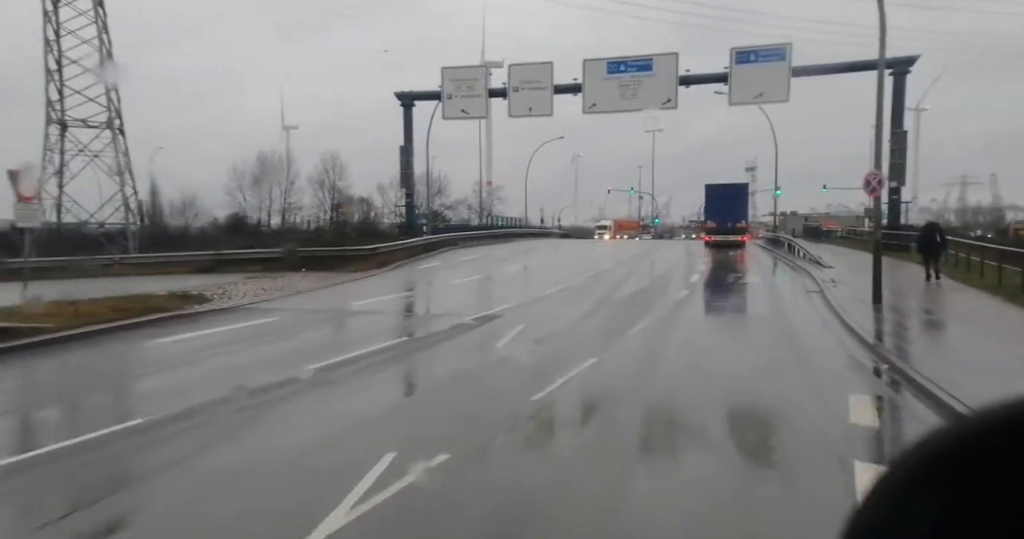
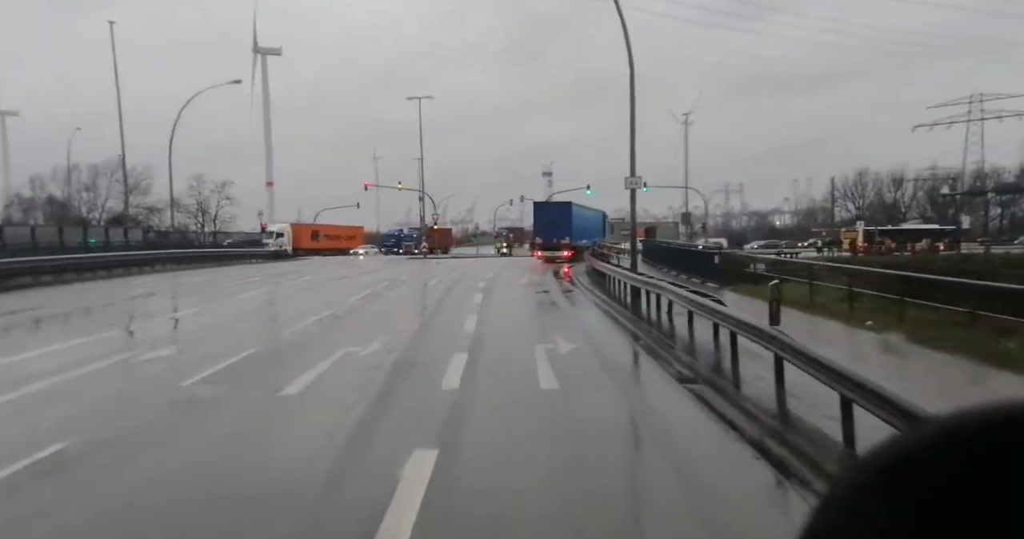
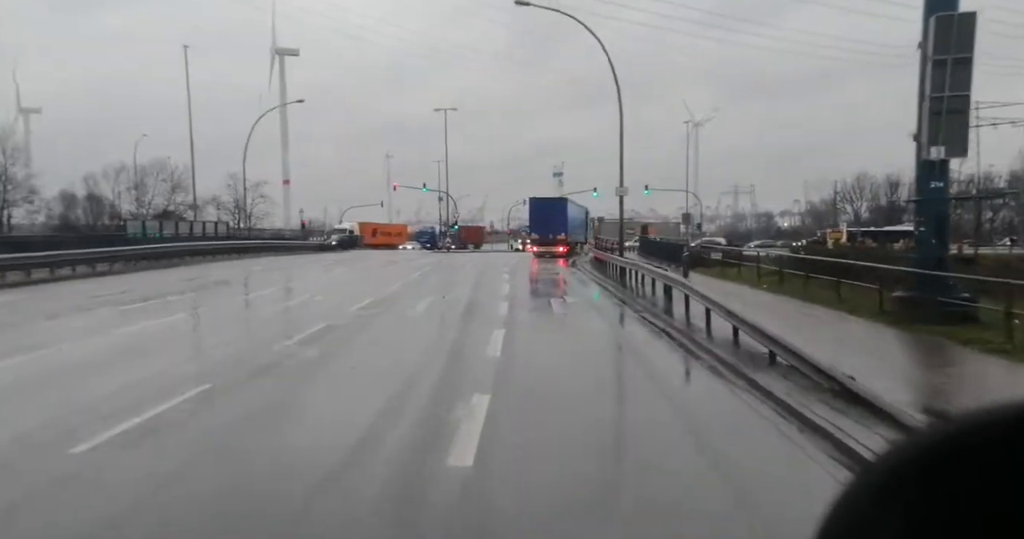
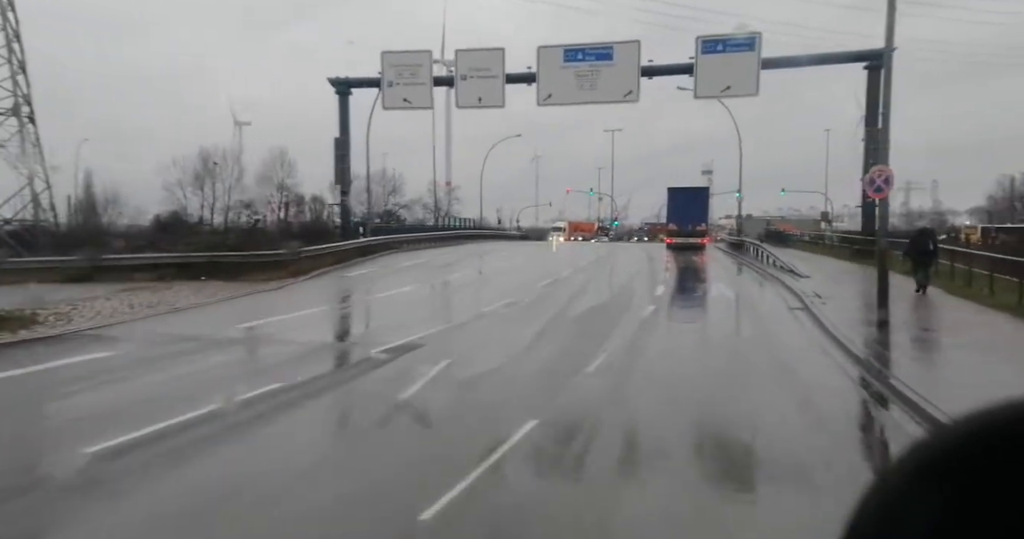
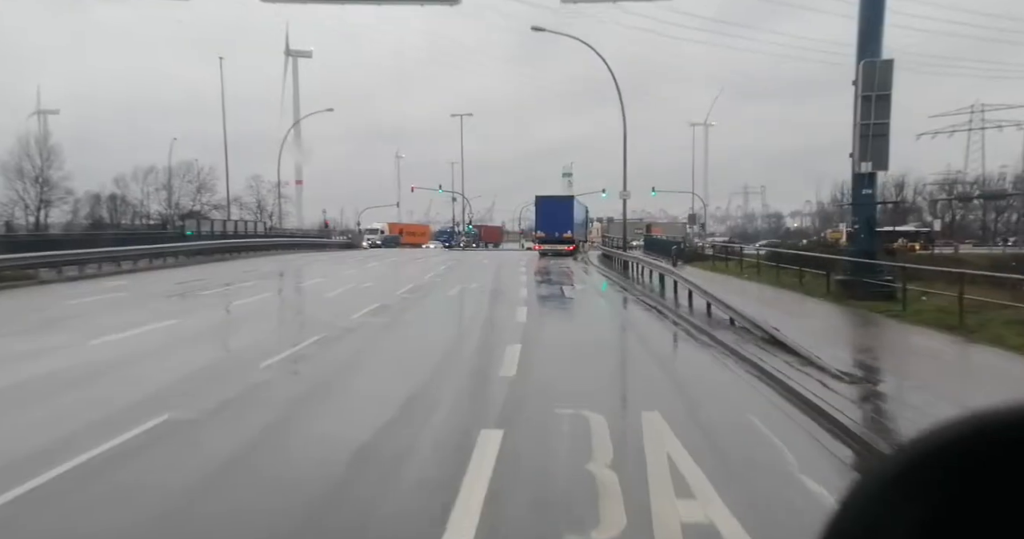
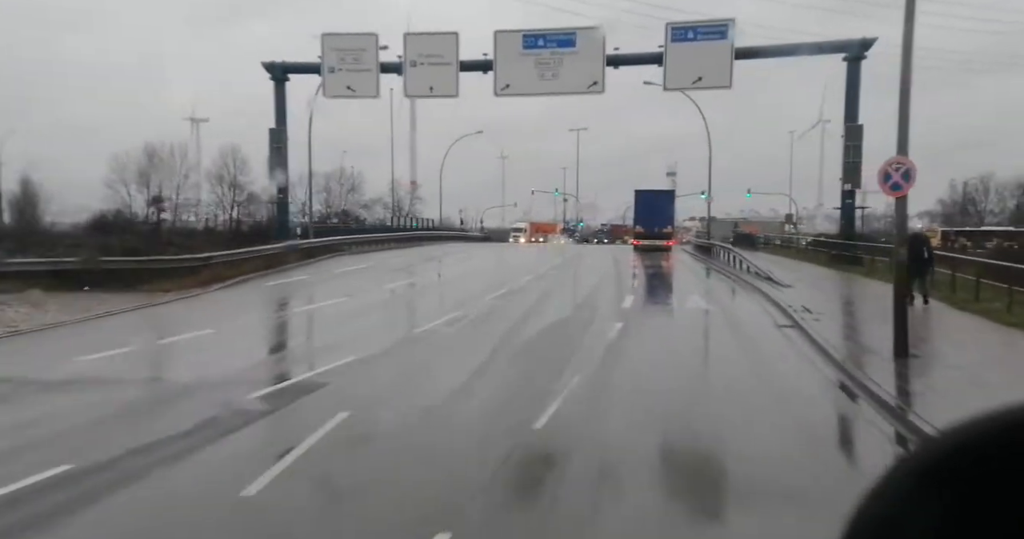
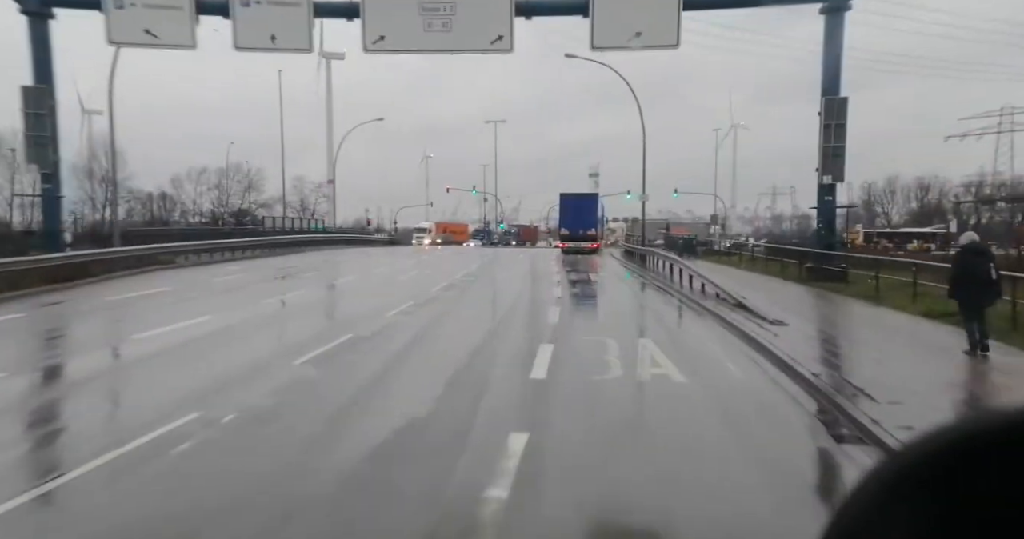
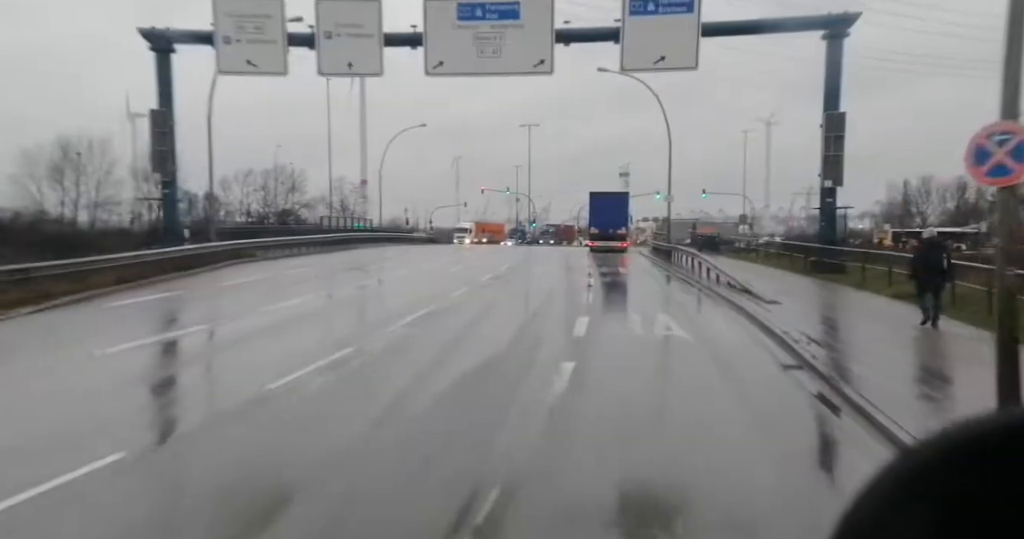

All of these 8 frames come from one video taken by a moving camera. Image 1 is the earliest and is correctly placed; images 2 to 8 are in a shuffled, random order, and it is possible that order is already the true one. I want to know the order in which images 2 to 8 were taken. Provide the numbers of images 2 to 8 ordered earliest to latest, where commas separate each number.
4, 6, 8, 7, 5, 3, 2
